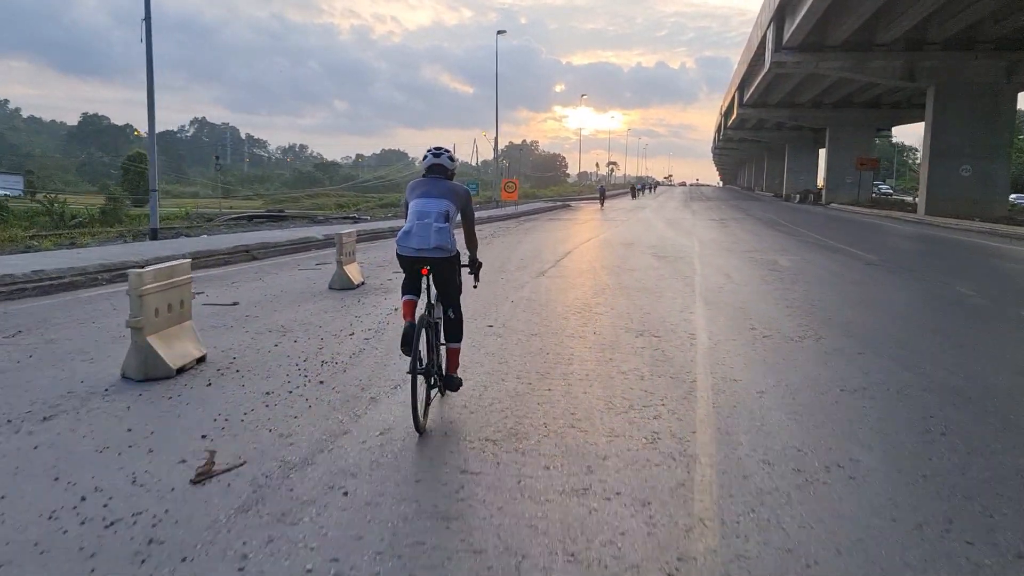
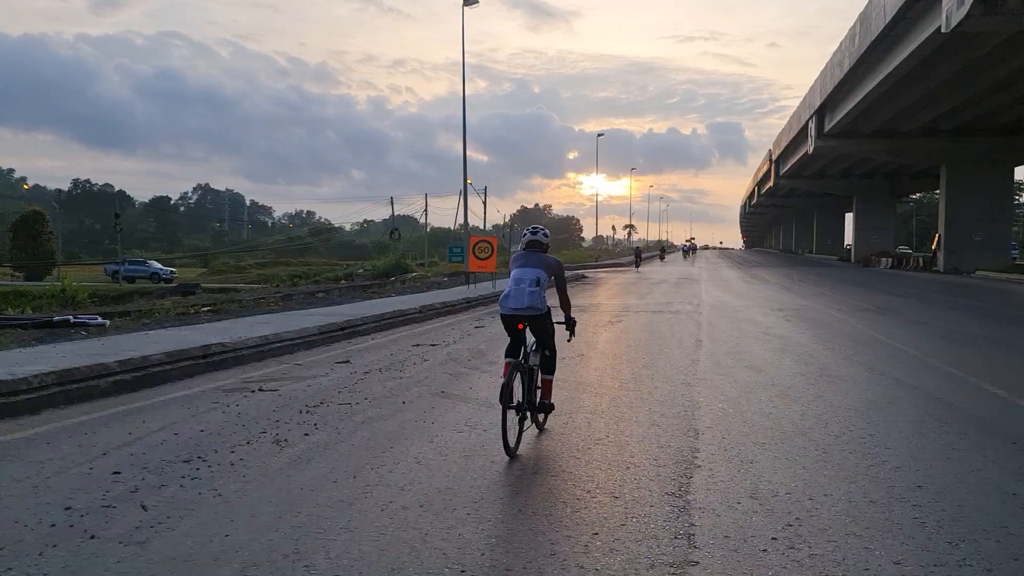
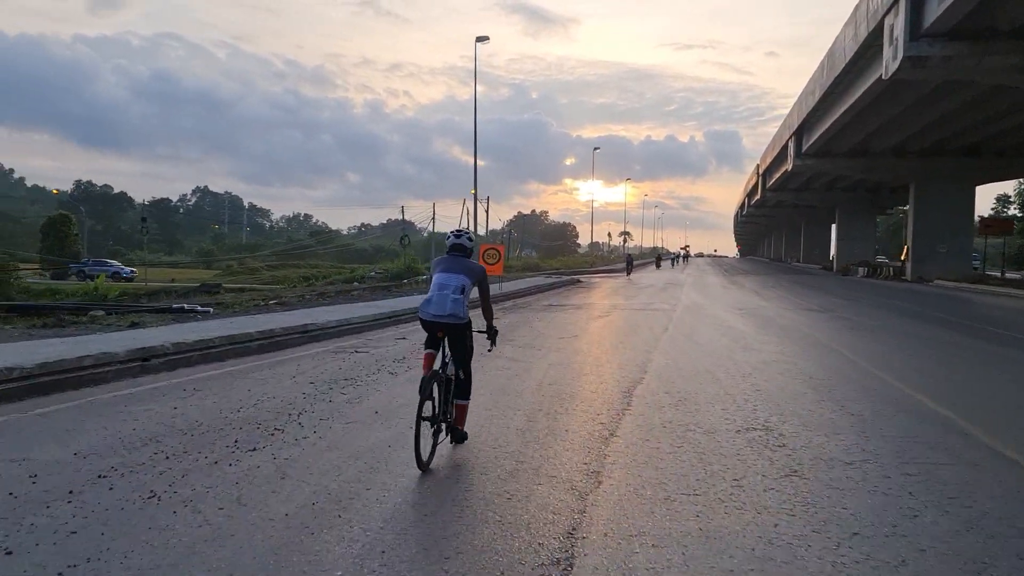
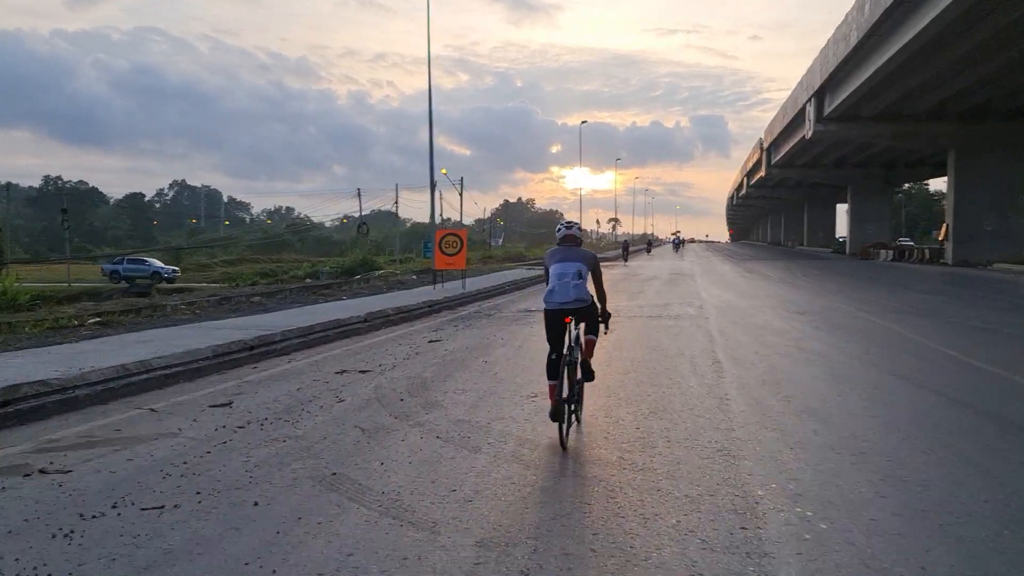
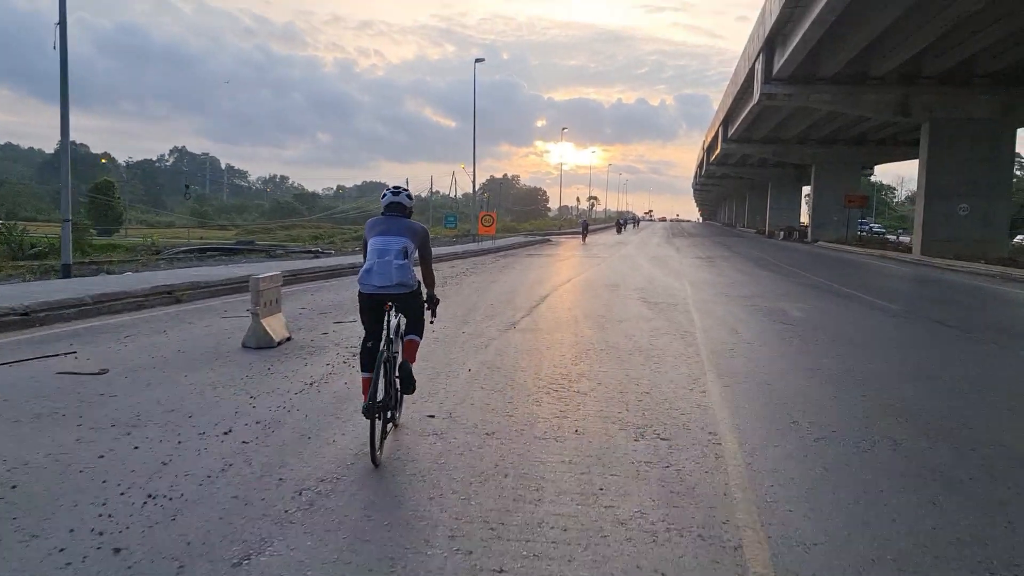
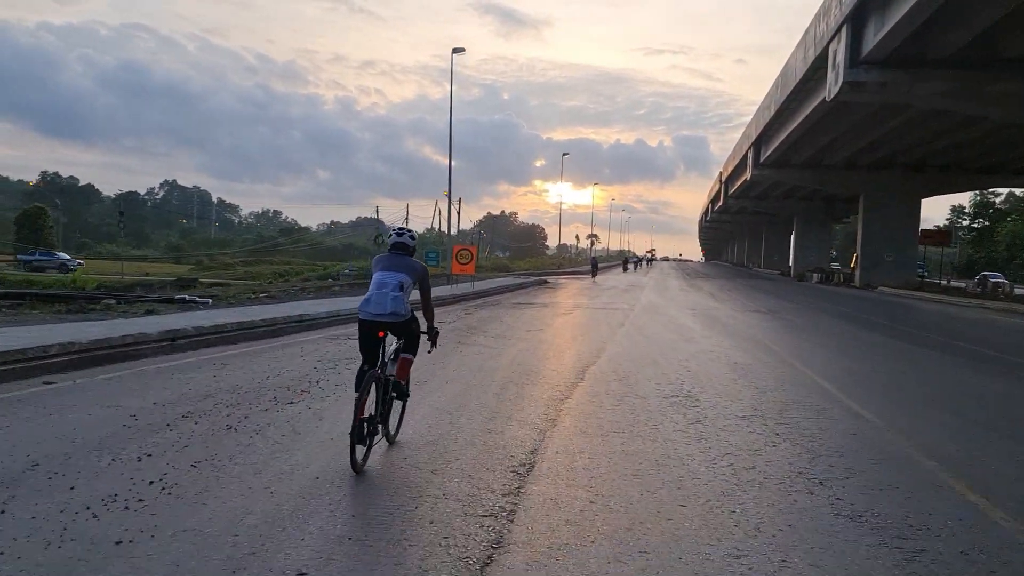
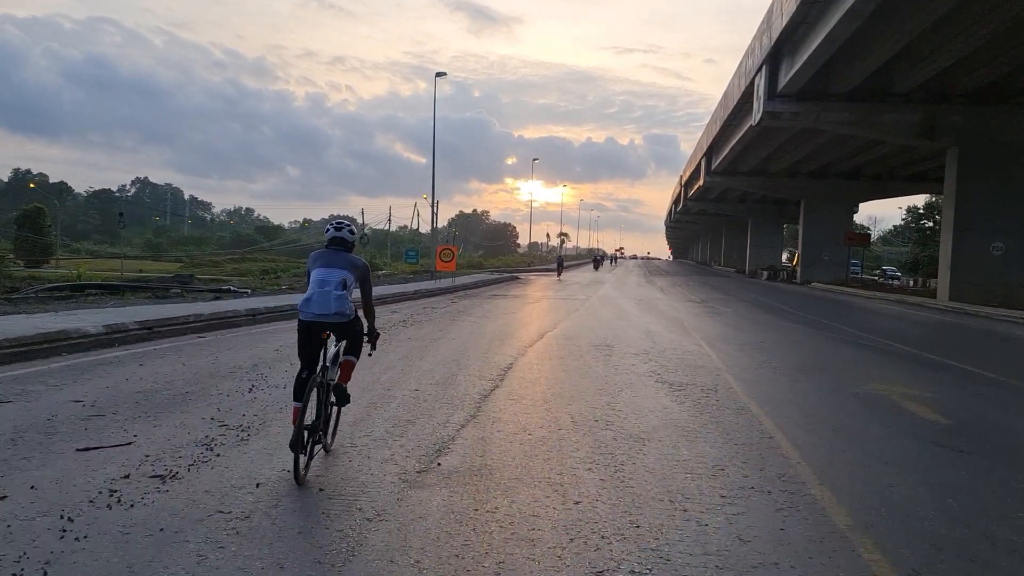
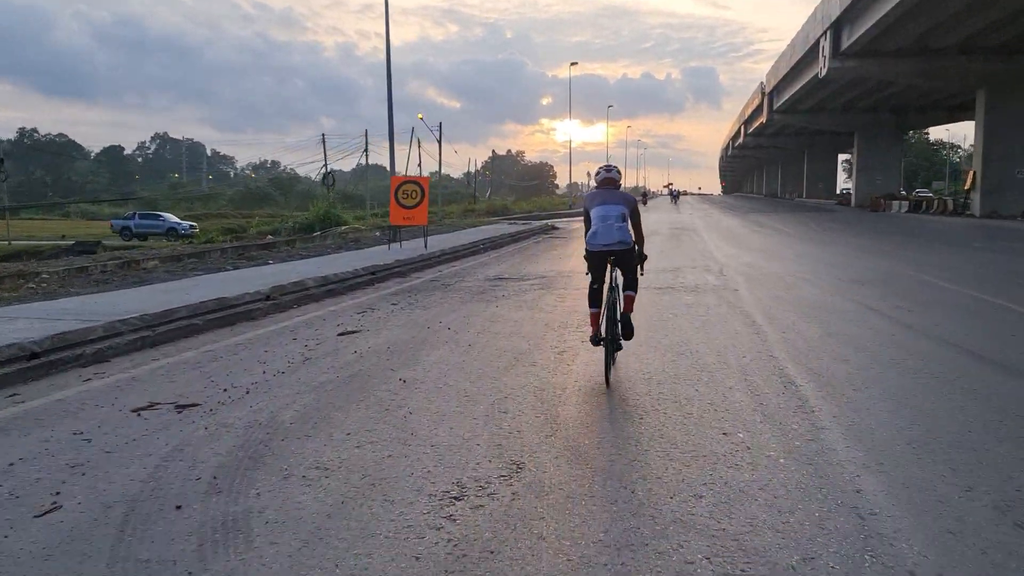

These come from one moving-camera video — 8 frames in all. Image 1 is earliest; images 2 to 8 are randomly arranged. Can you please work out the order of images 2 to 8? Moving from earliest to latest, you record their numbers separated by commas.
5, 7, 6, 3, 2, 4, 8
